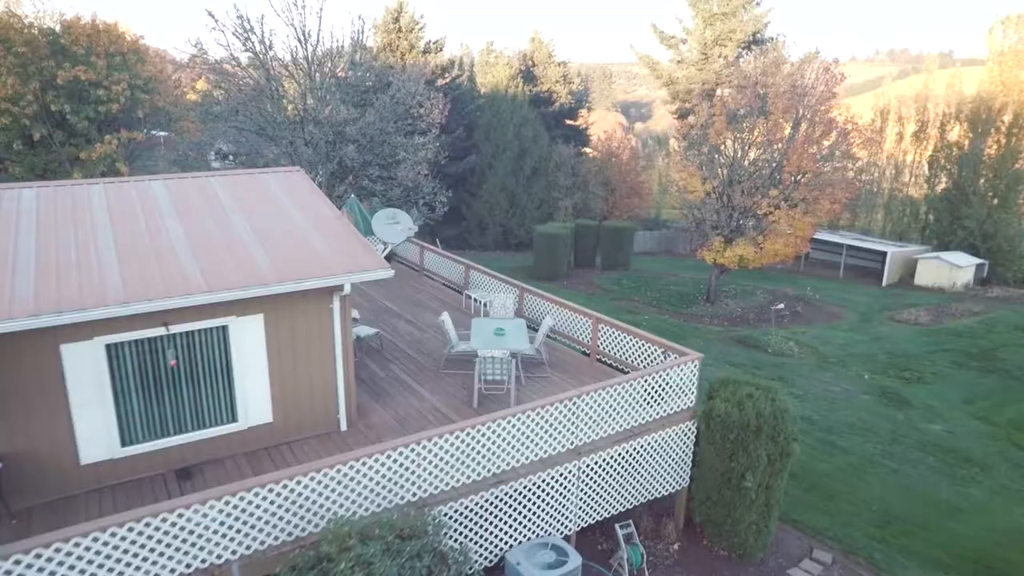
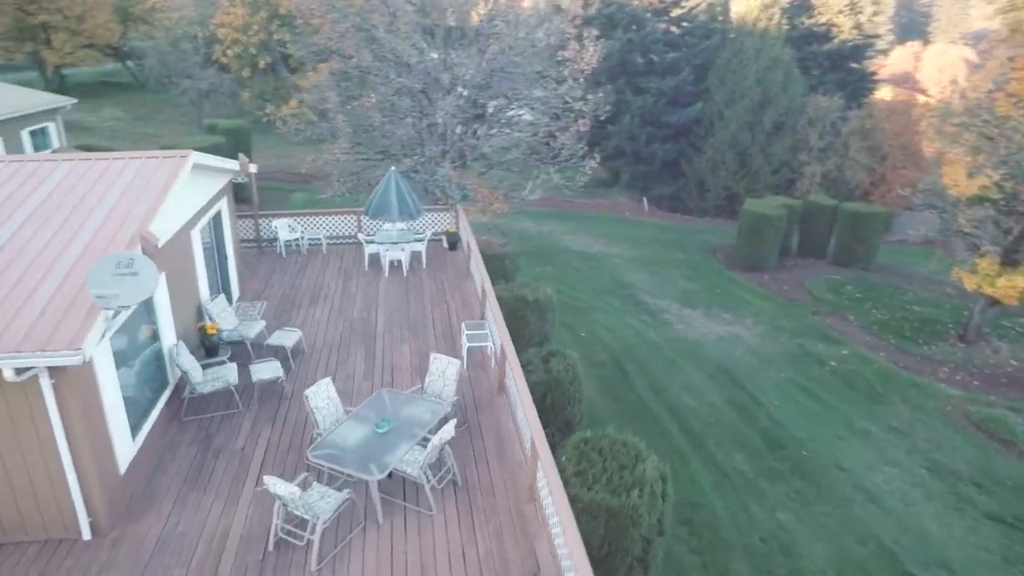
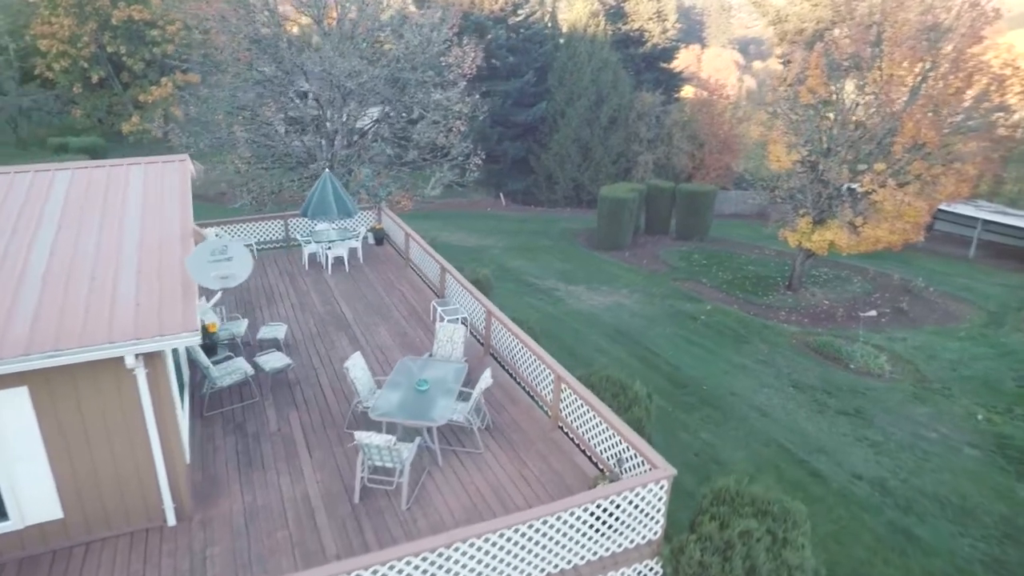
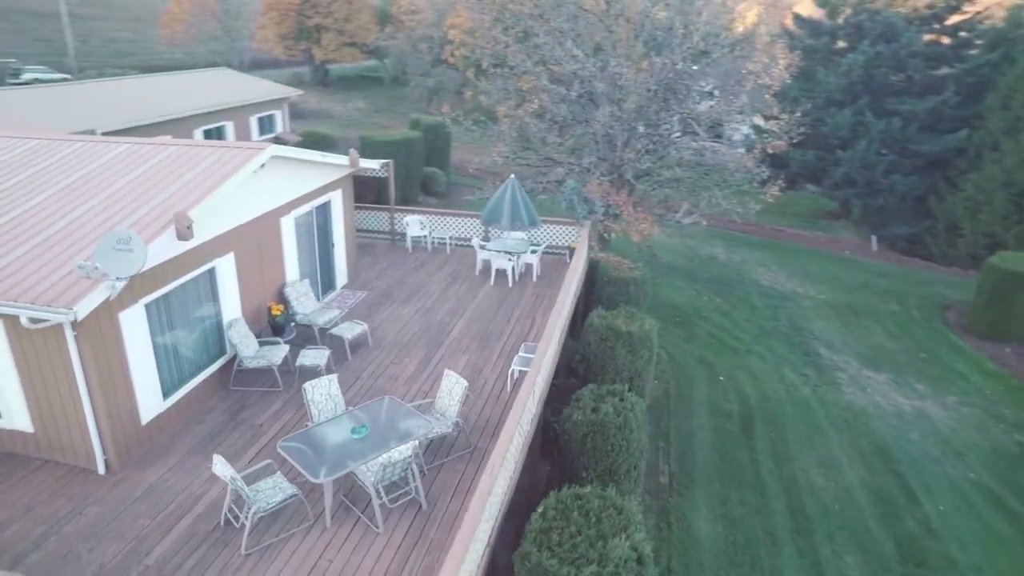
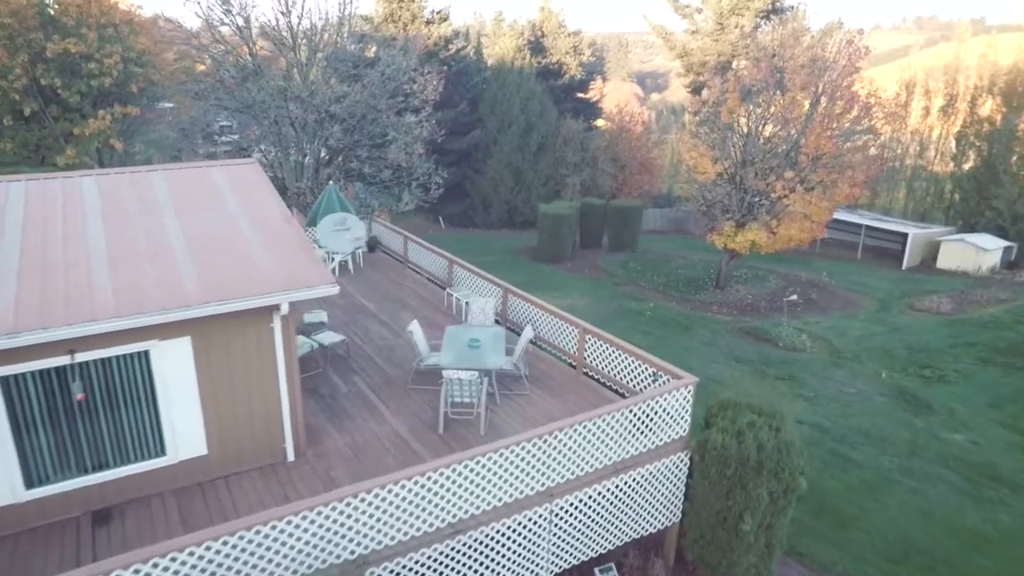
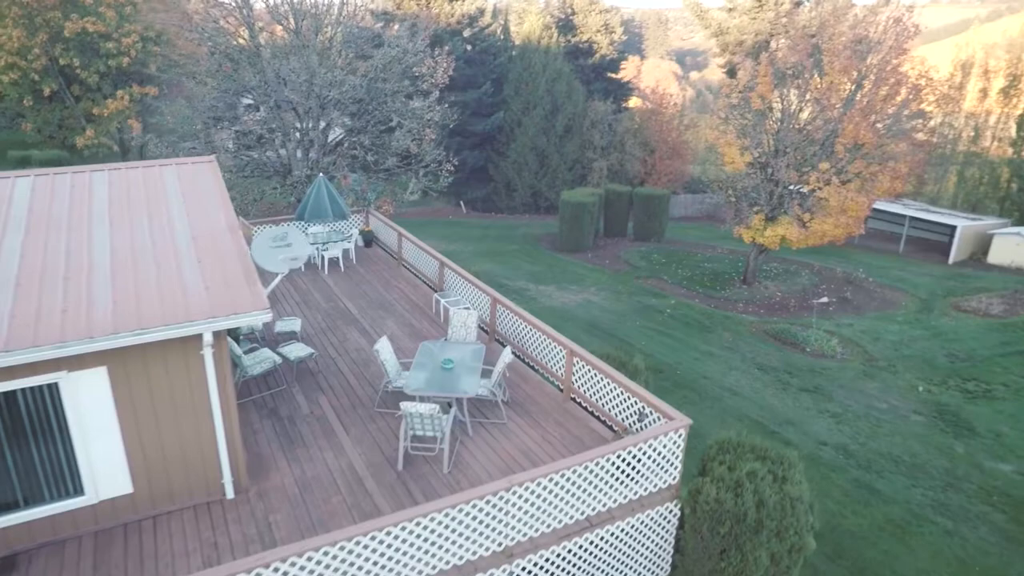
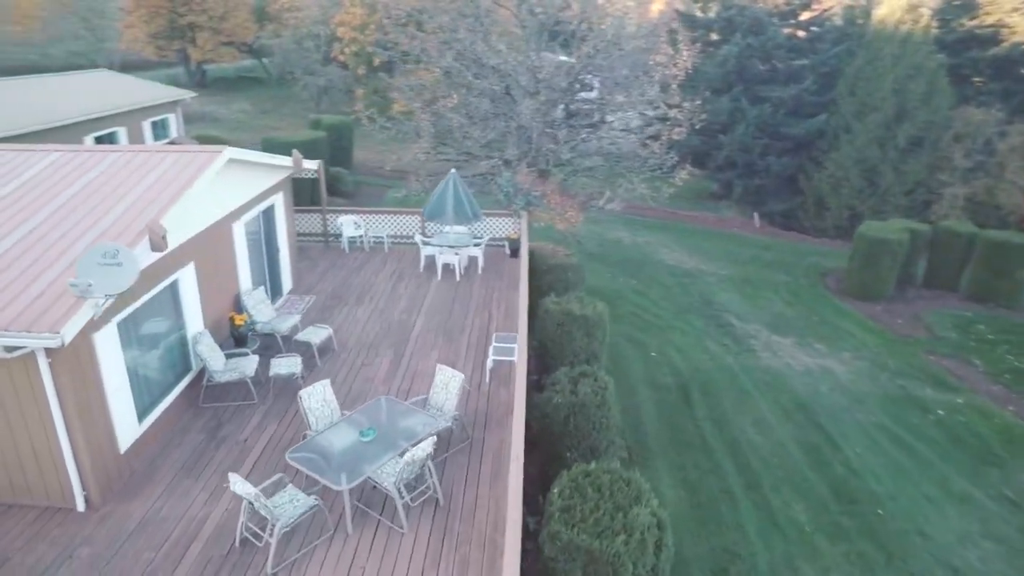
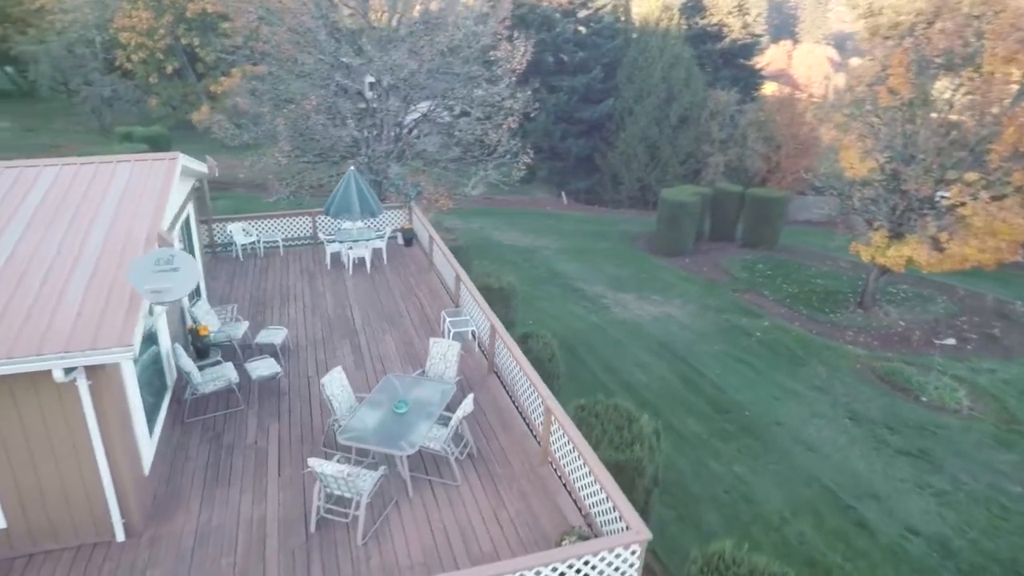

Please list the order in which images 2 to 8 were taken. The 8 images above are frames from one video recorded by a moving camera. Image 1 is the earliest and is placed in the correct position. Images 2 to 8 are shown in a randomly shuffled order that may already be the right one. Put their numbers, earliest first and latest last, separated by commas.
5, 6, 3, 8, 2, 7, 4
